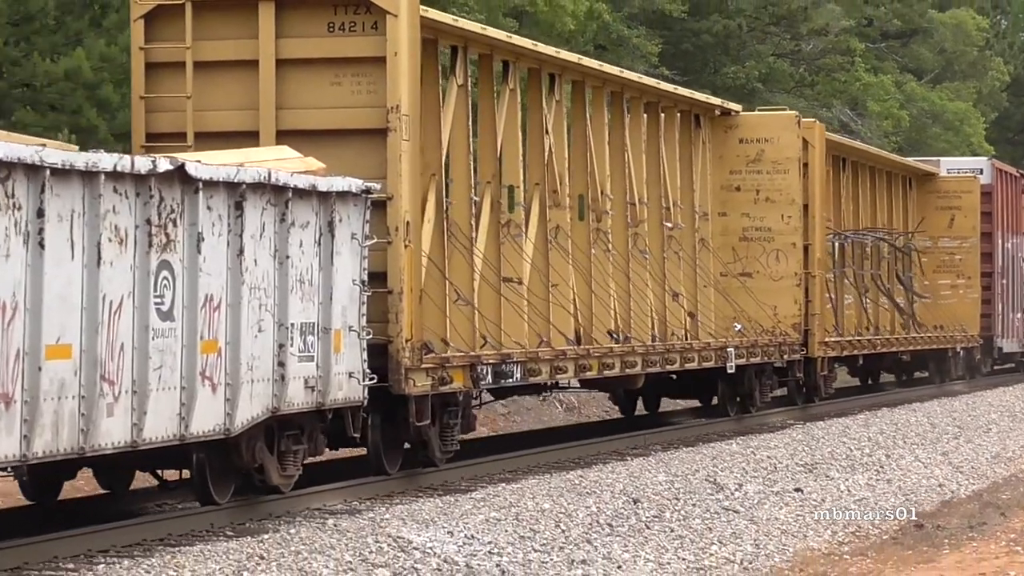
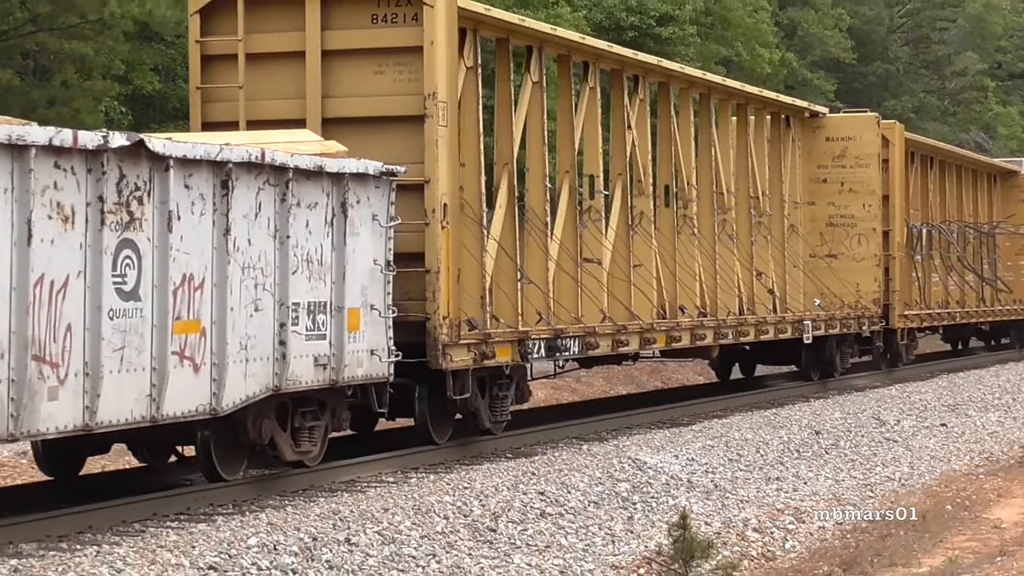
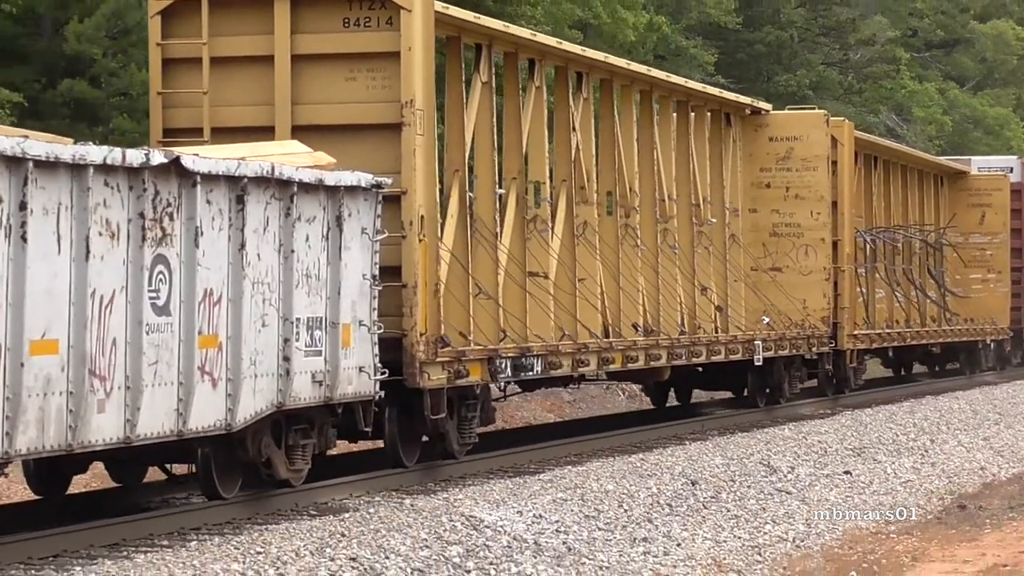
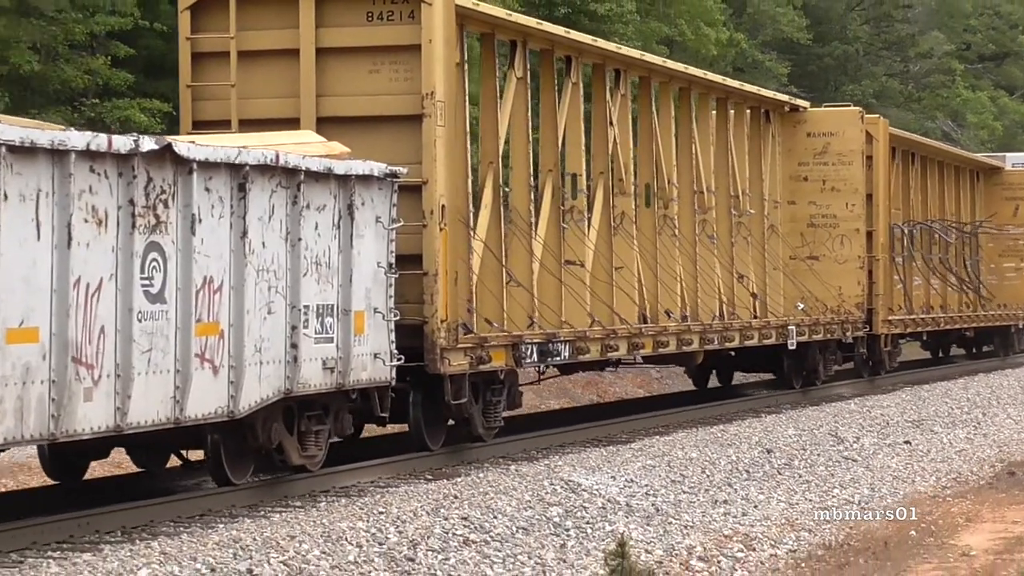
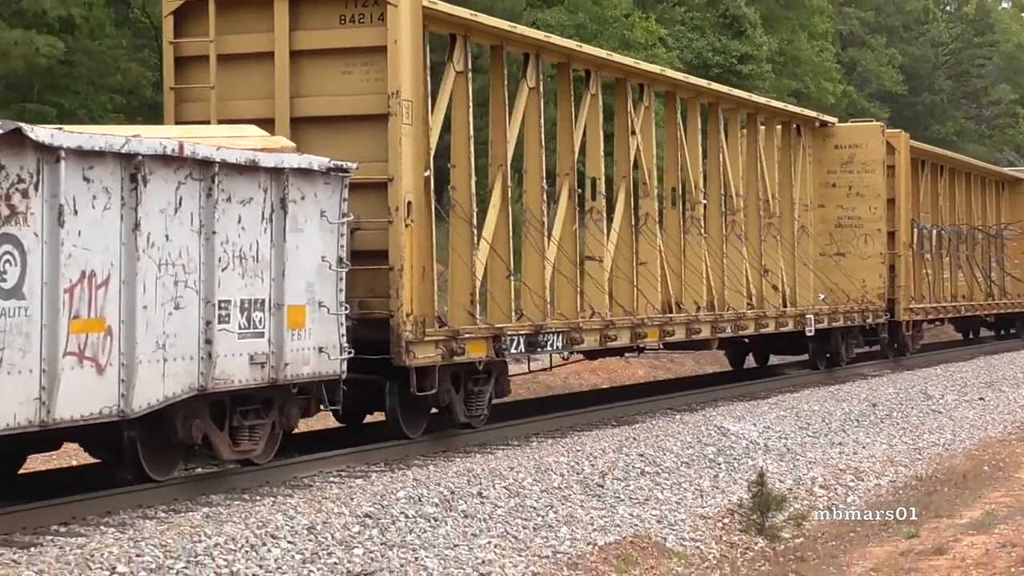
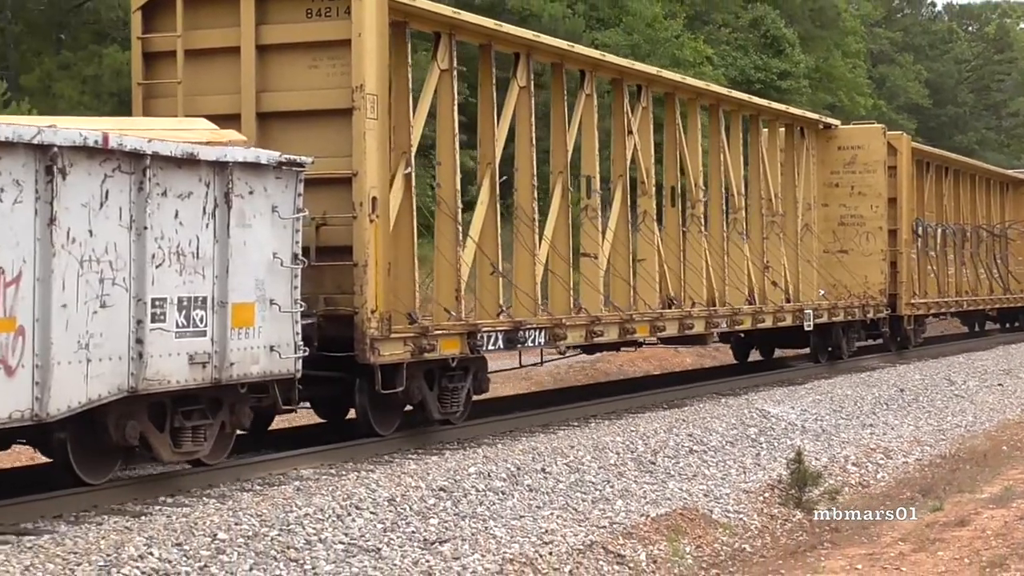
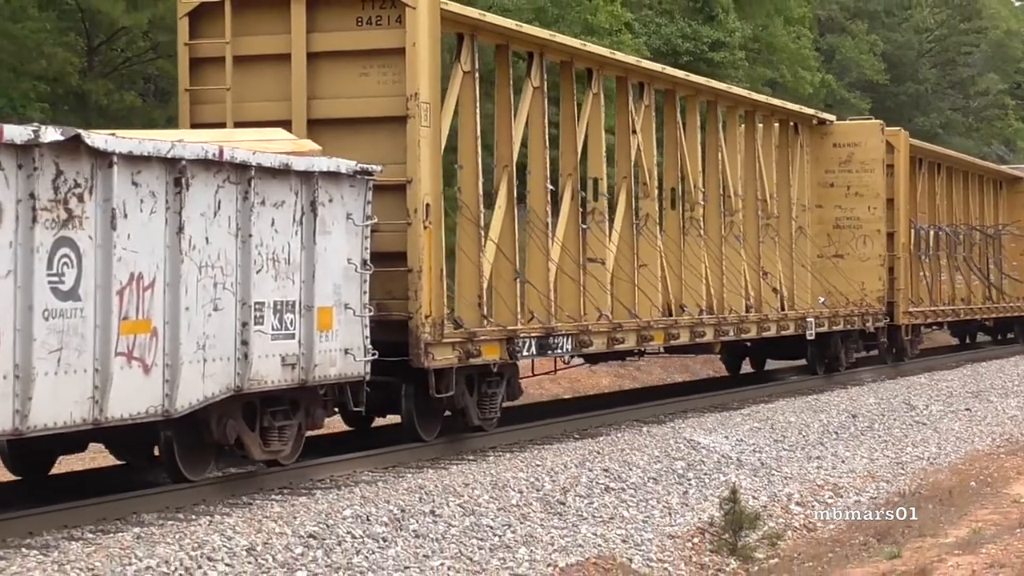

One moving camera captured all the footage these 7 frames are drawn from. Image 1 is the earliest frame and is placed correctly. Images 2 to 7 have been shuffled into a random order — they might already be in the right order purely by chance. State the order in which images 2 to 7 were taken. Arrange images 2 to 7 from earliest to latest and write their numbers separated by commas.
3, 4, 2, 7, 5, 6
